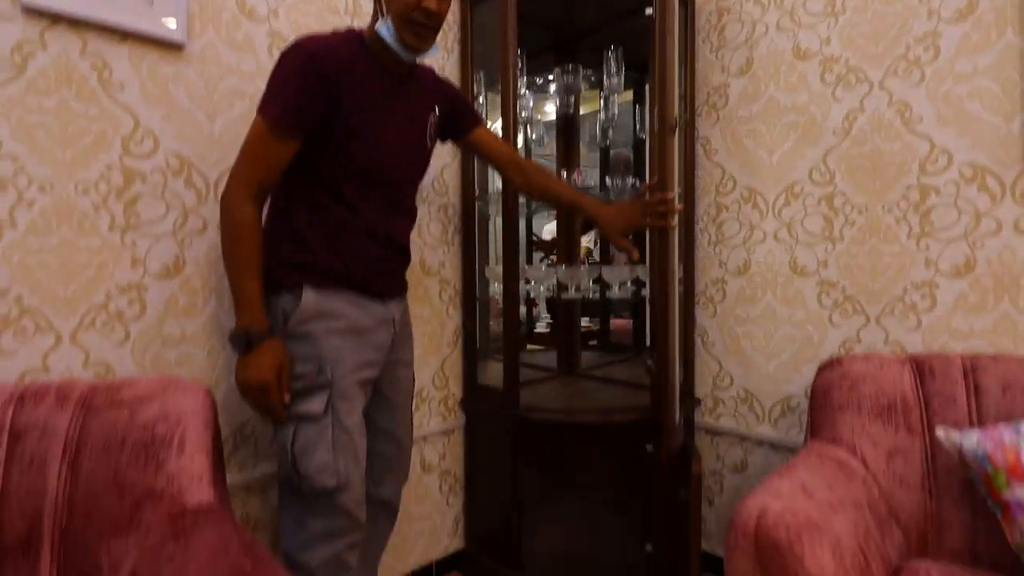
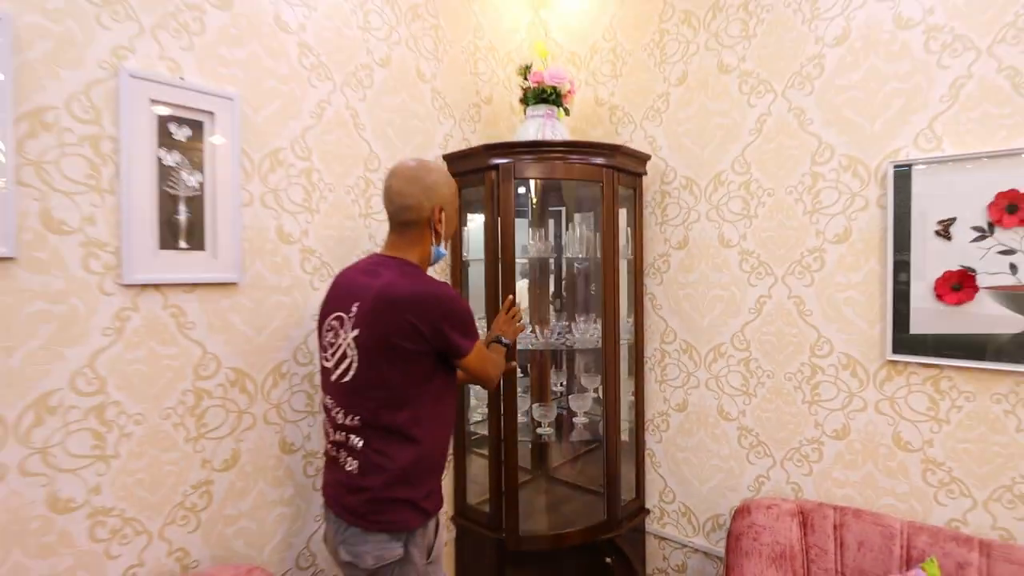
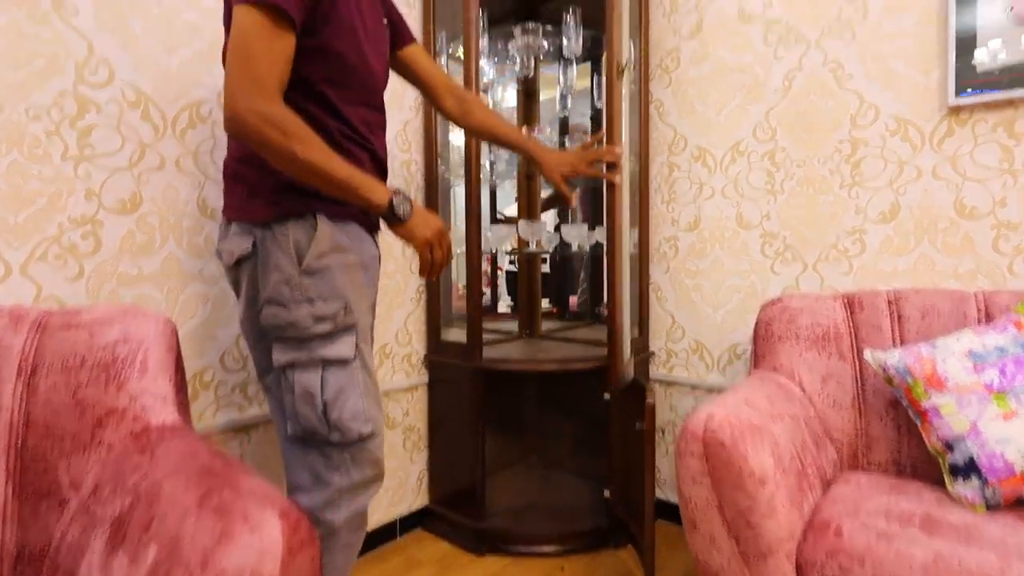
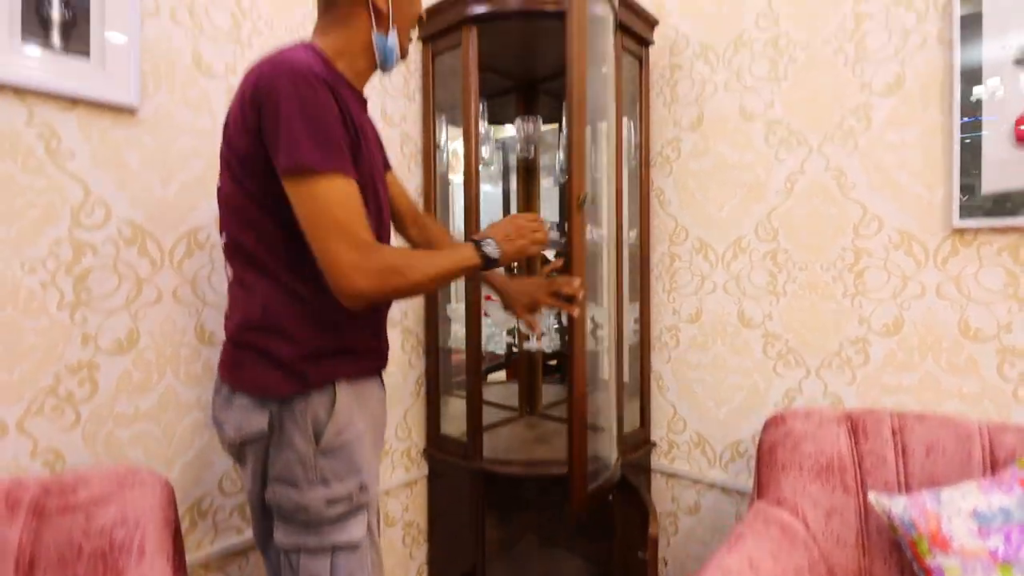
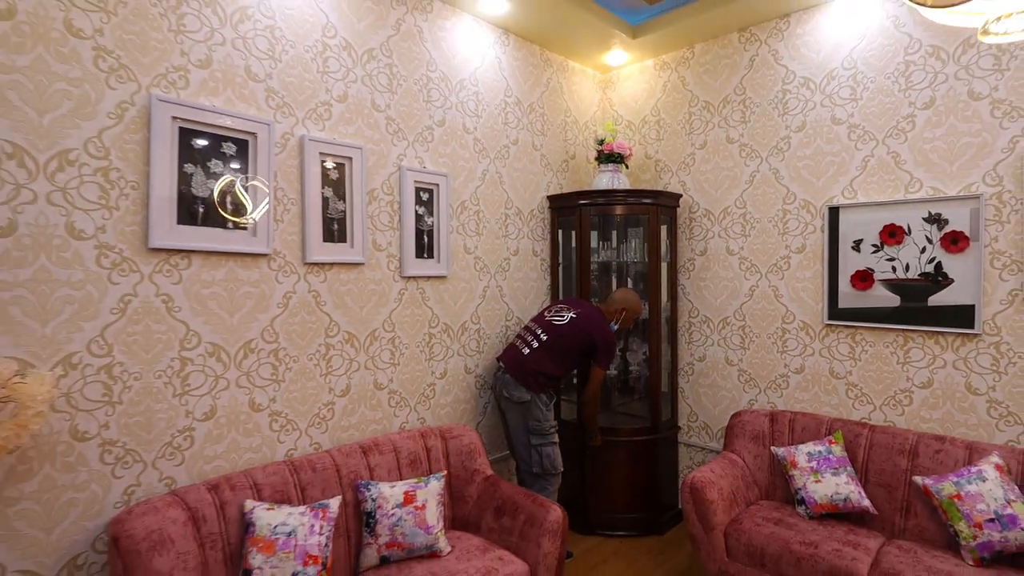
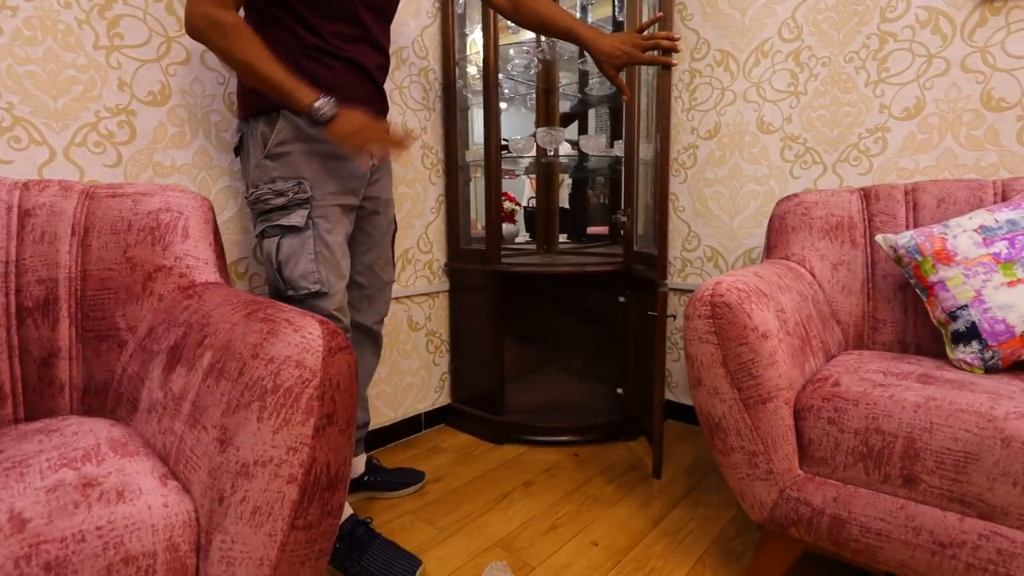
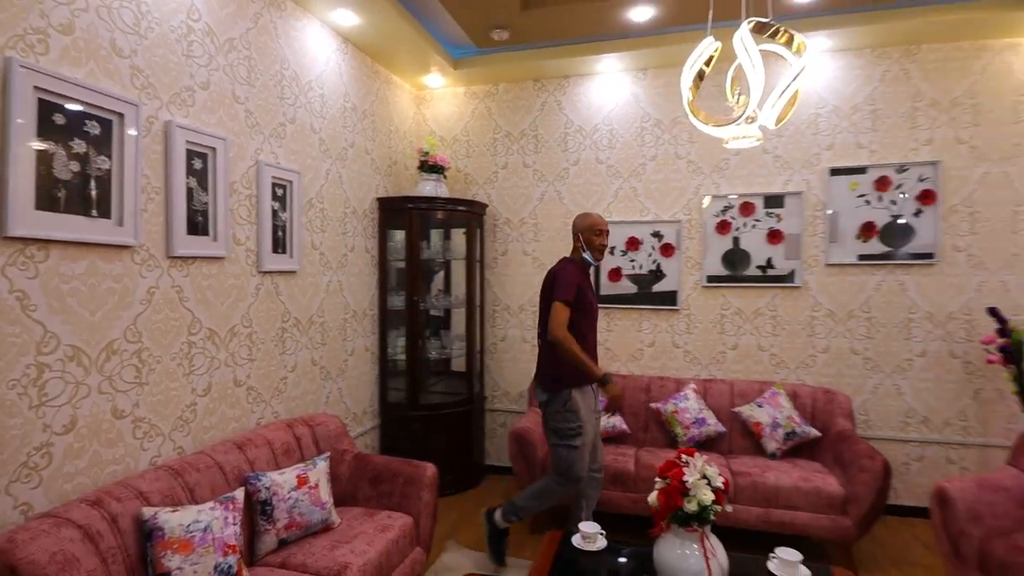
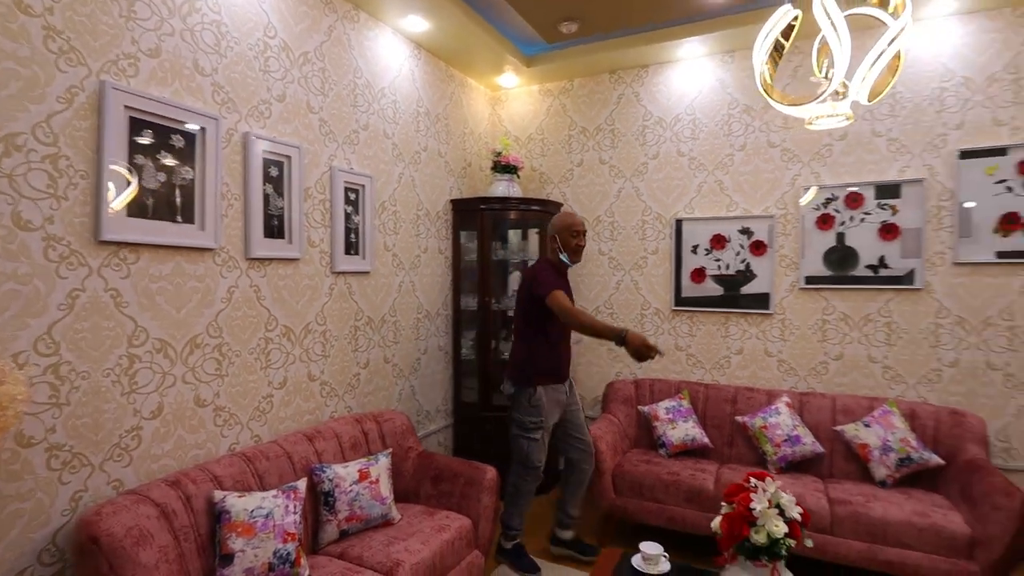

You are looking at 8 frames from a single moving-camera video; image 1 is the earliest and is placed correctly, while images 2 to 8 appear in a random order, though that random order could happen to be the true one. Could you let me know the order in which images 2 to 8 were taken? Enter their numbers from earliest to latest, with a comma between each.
6, 3, 4, 2, 5, 8, 7
